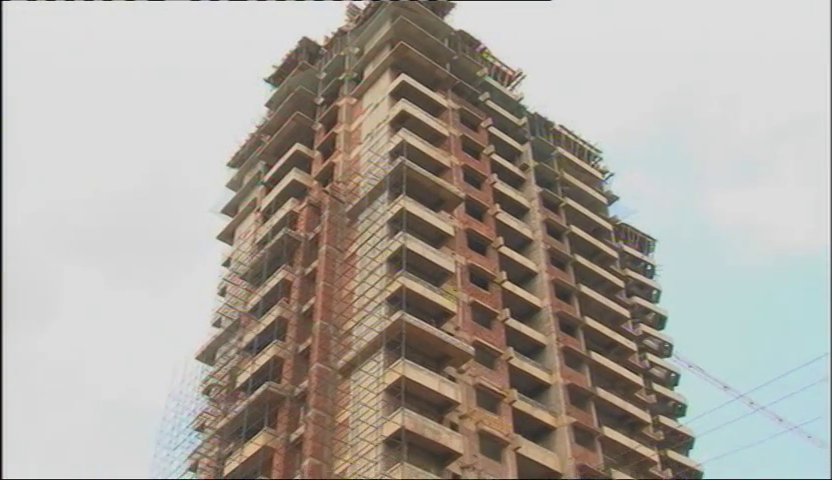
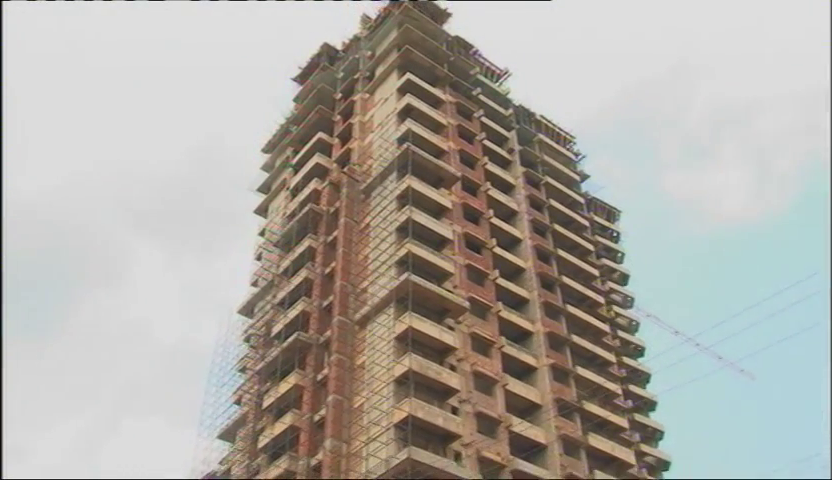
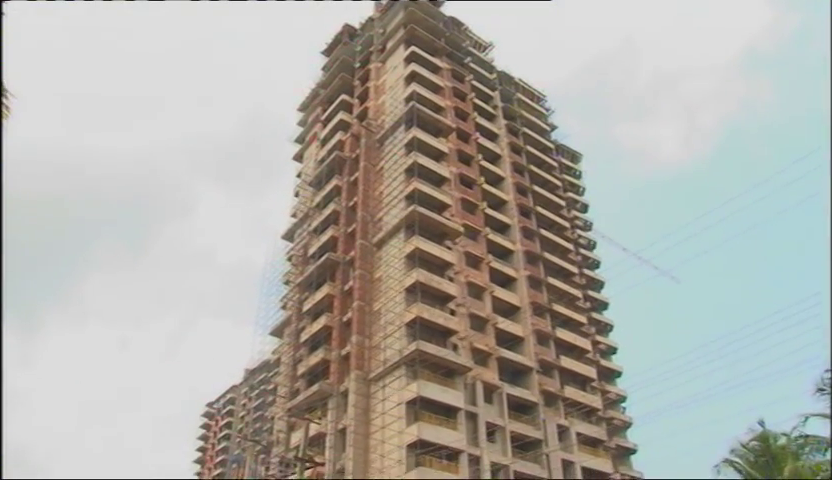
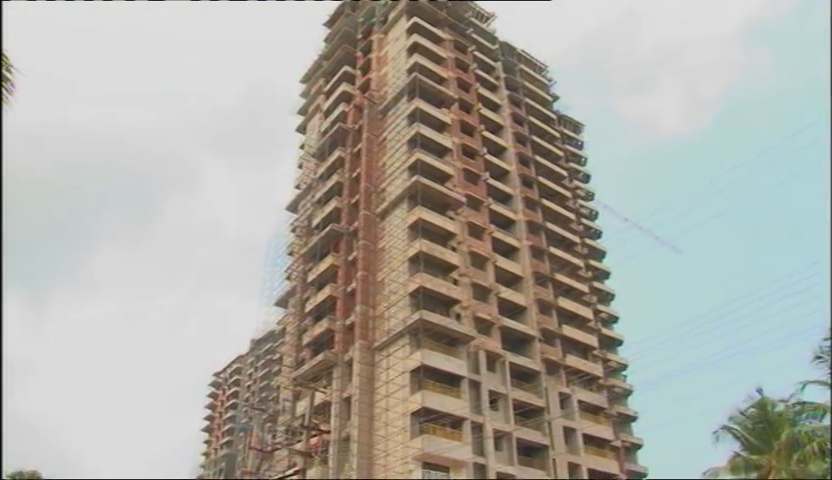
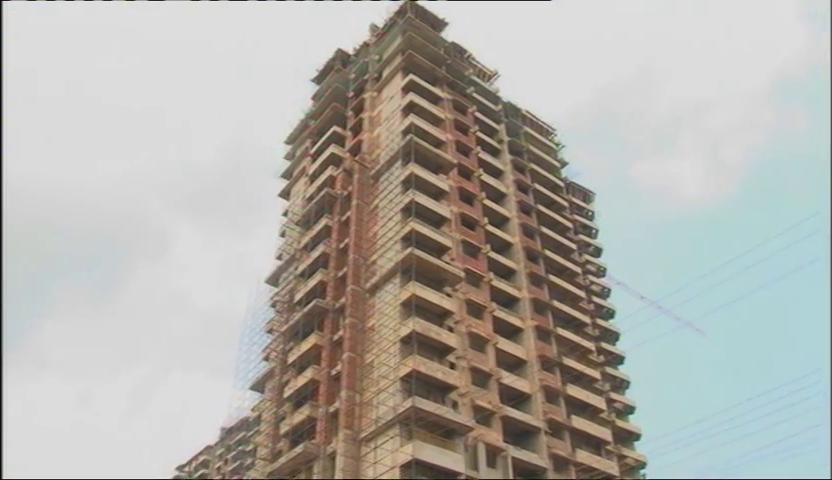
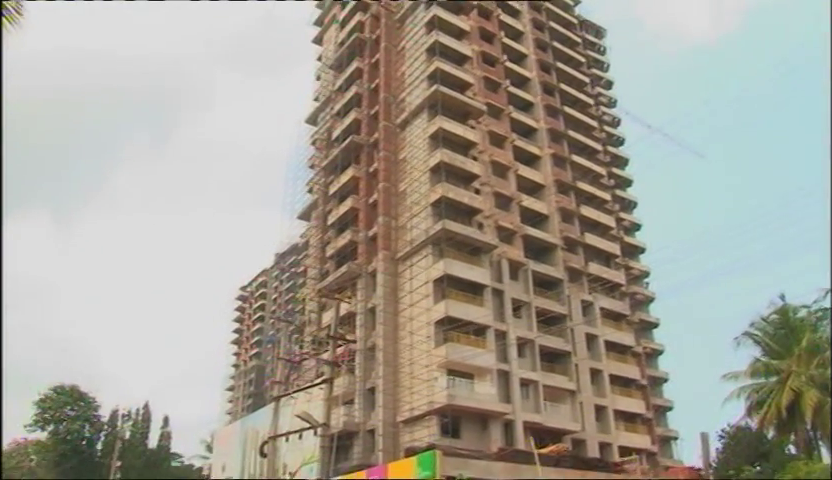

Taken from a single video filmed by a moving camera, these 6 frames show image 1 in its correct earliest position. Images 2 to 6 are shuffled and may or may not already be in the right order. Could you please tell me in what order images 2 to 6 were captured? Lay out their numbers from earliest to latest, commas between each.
2, 5, 3, 4, 6
